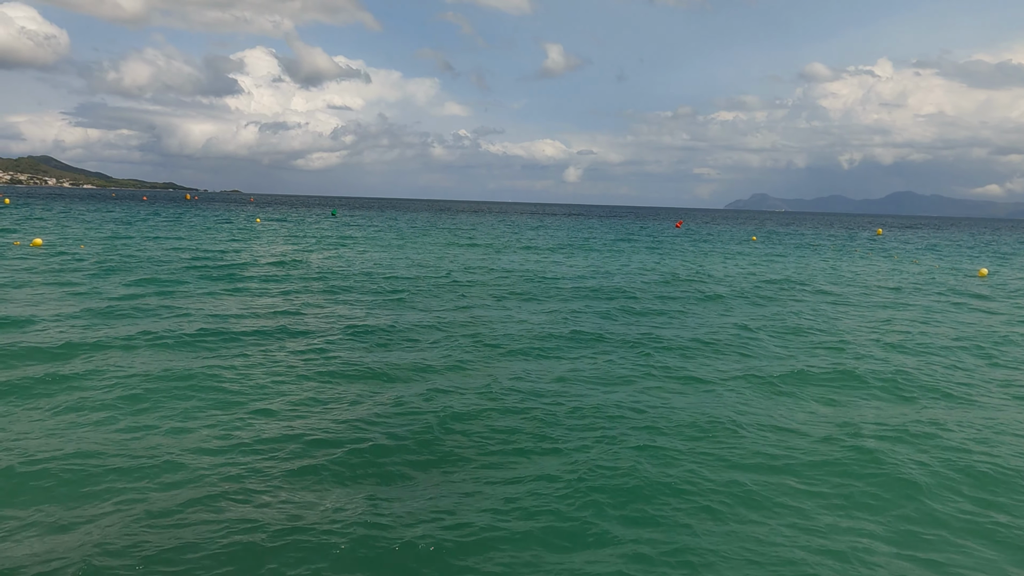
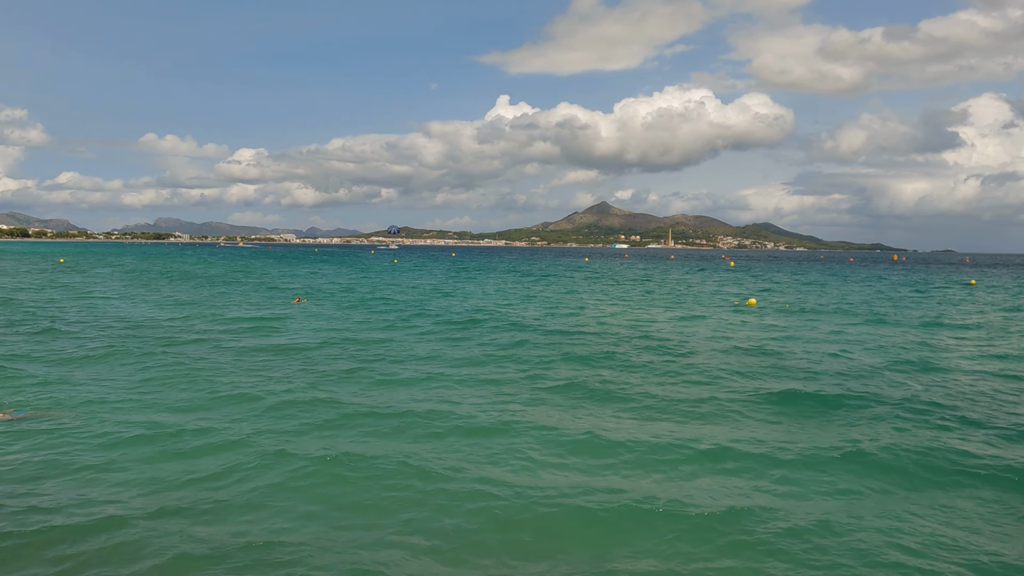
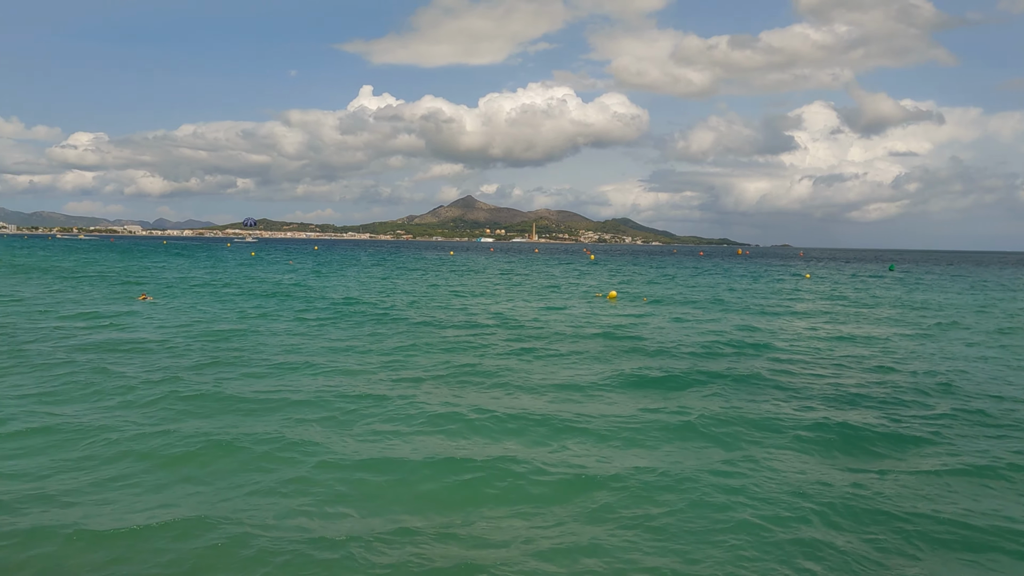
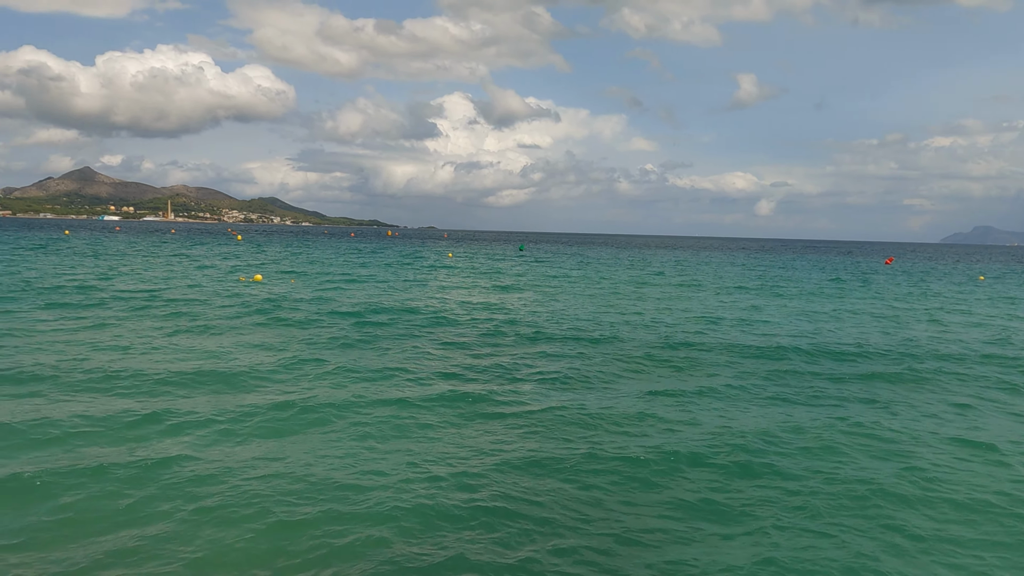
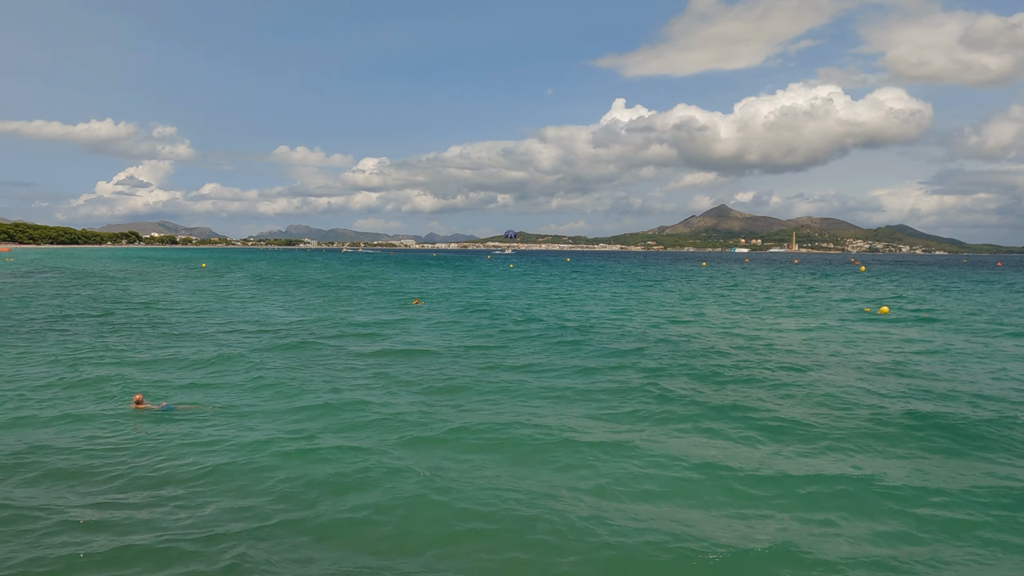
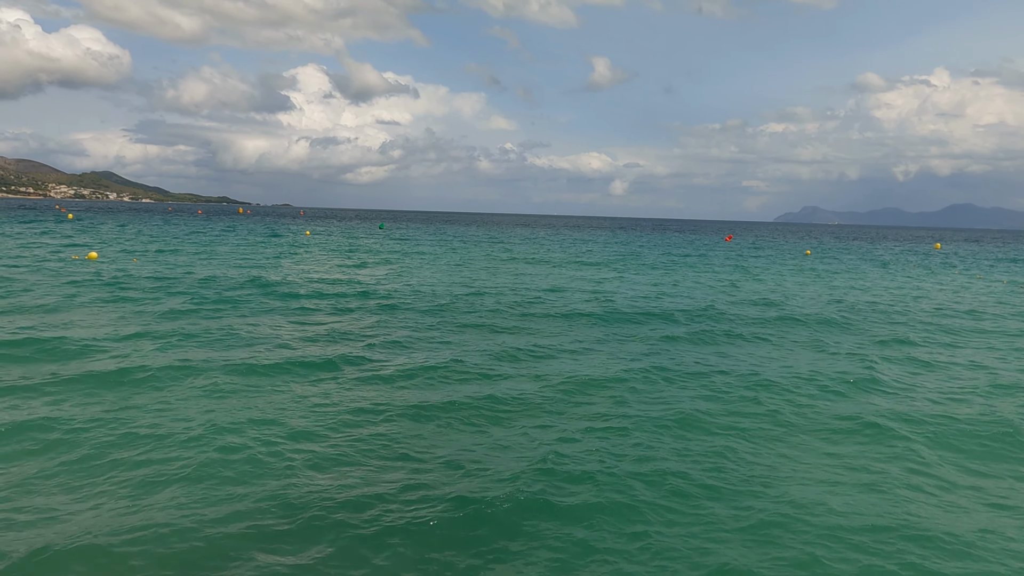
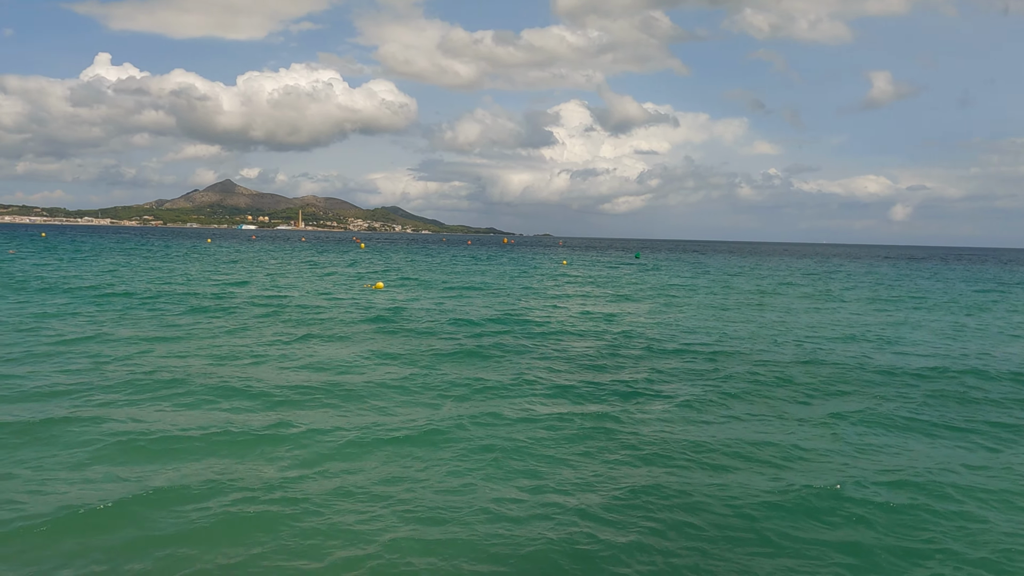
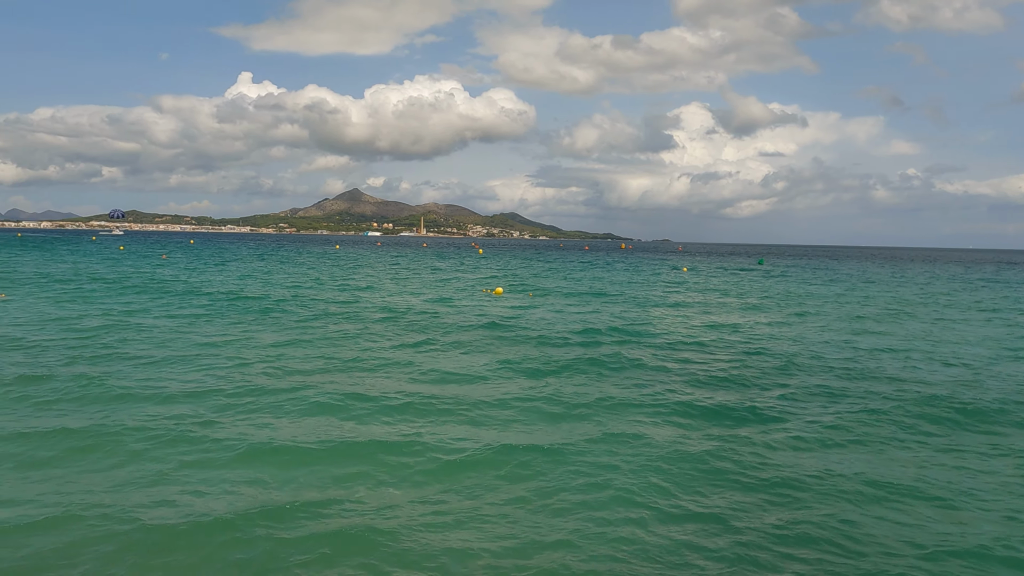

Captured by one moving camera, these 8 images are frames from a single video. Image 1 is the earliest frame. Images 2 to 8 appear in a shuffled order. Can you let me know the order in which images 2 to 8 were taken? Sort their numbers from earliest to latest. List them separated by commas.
6, 4, 7, 8, 3, 2, 5
